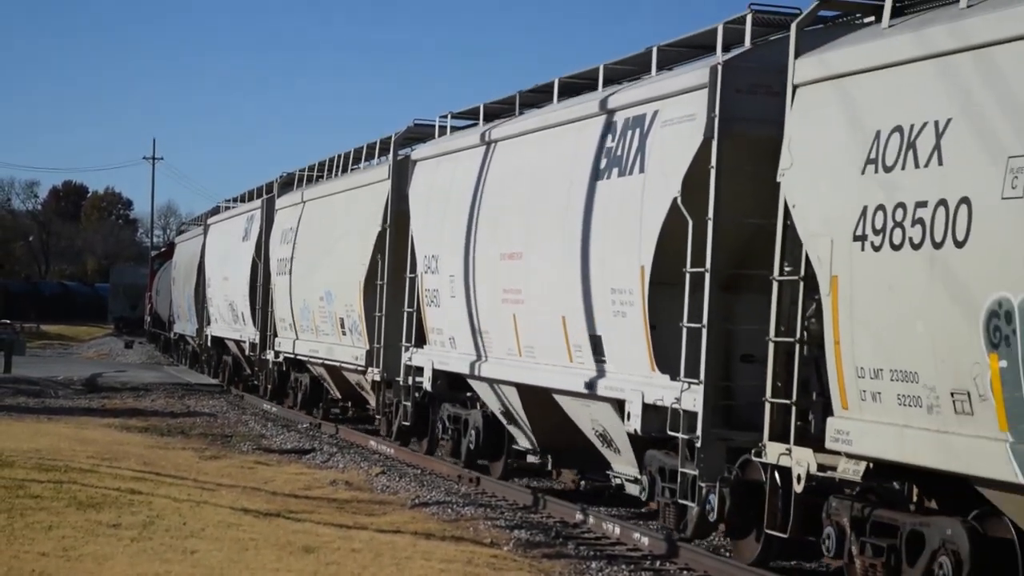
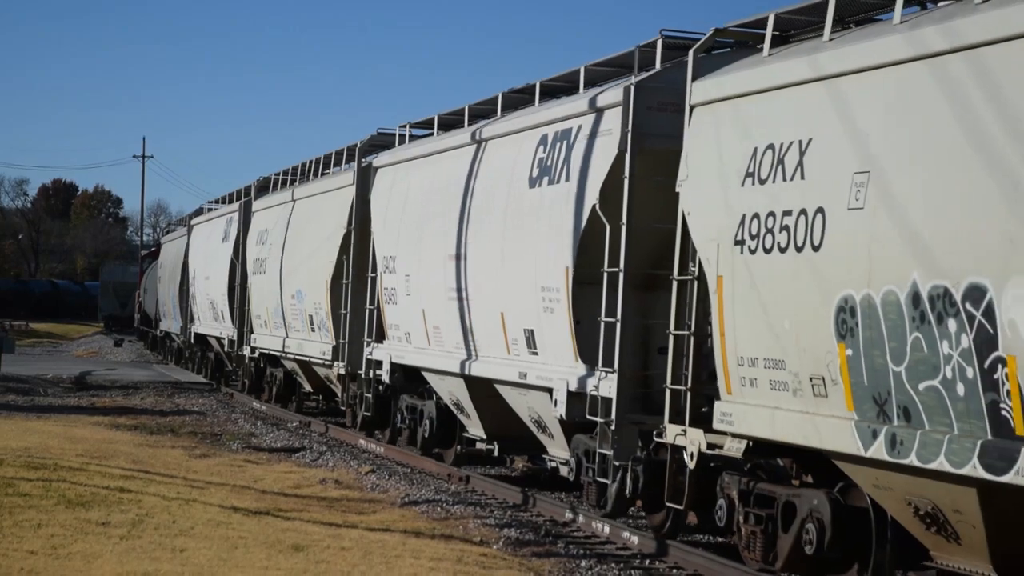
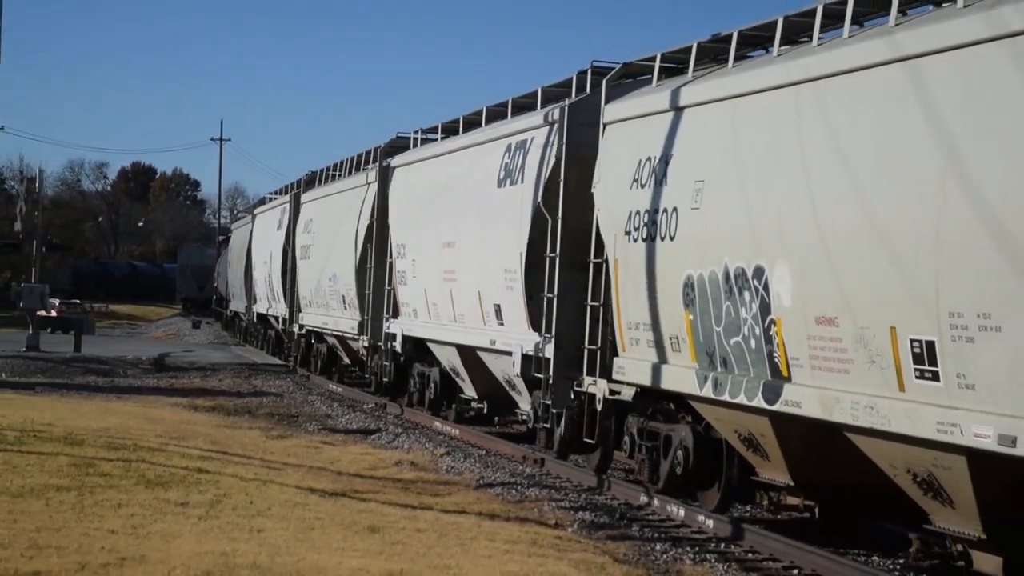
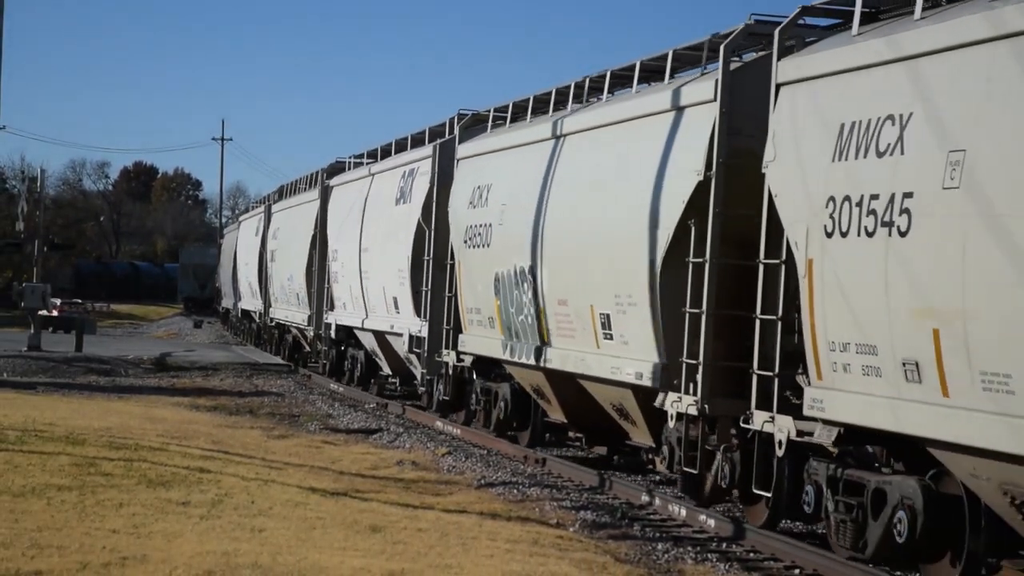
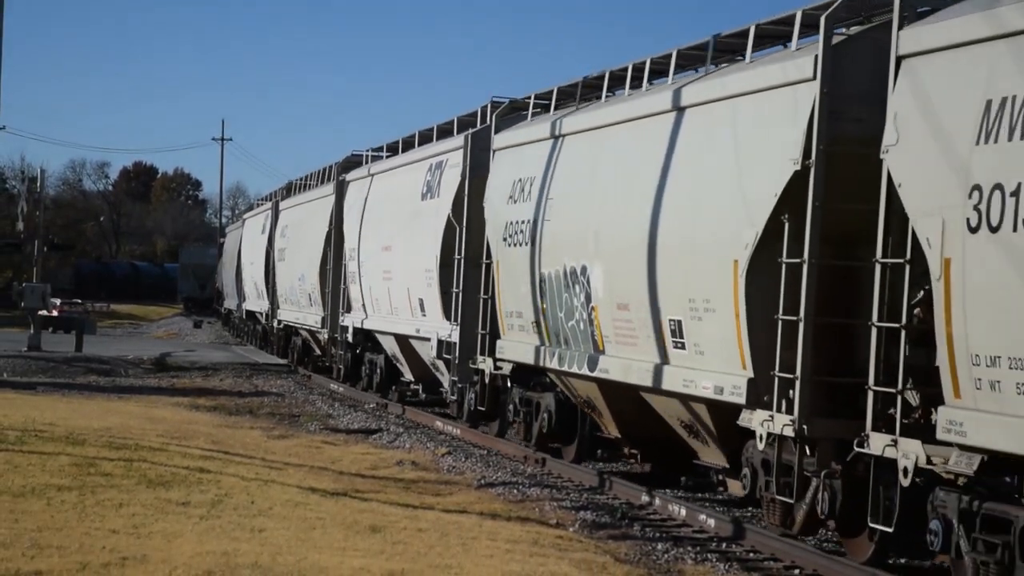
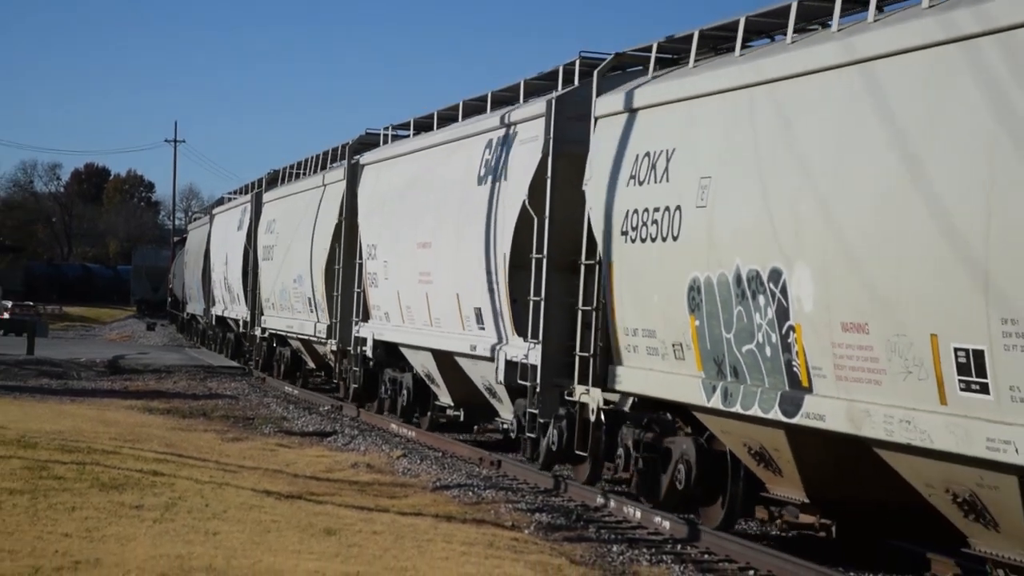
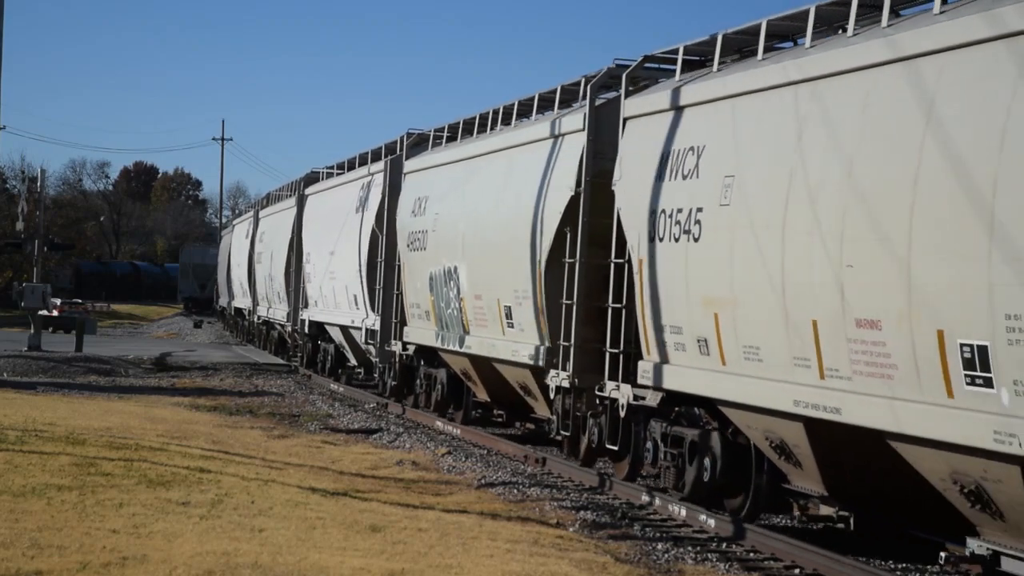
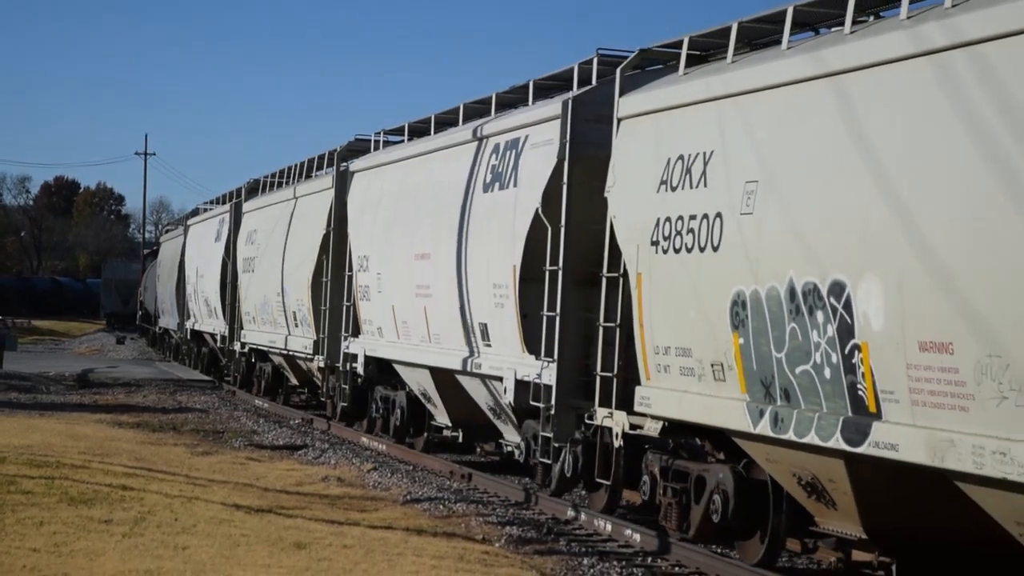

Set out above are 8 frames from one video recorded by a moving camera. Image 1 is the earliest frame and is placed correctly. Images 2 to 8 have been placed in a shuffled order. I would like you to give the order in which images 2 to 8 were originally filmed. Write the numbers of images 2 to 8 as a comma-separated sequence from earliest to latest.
2, 8, 6, 3, 5, 4, 7
